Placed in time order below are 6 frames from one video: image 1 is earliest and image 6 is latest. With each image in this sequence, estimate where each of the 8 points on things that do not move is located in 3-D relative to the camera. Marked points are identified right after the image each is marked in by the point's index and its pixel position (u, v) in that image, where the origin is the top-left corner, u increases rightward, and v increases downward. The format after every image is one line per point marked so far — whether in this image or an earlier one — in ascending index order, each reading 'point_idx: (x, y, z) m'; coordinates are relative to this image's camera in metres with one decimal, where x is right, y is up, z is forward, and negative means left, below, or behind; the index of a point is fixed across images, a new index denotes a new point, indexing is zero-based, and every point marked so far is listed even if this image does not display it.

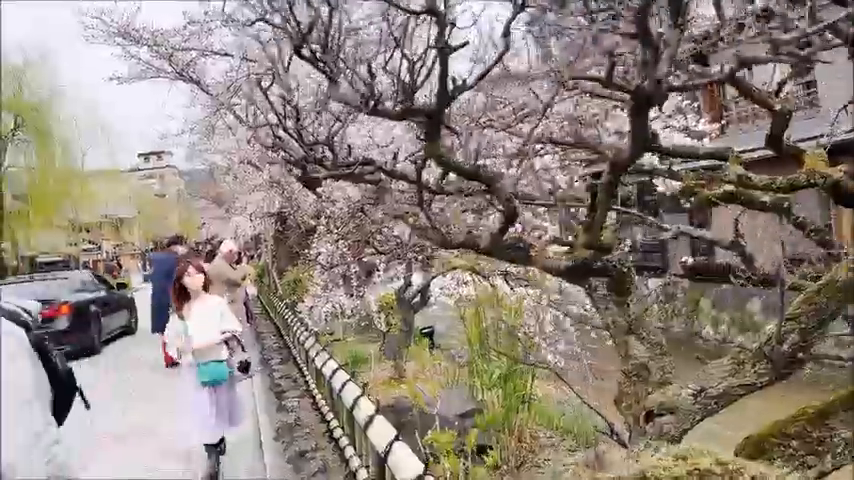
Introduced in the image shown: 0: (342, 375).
0: (-0.6, -0.9, +4.8) m
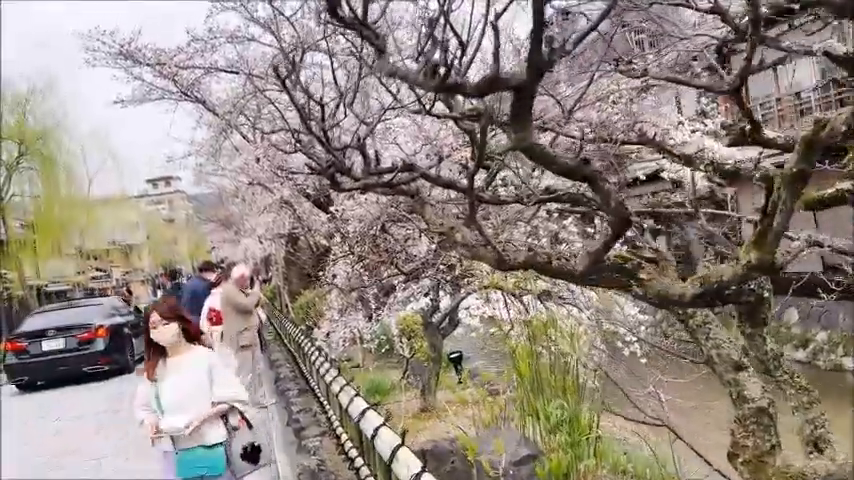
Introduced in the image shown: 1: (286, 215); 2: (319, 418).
0: (-0.3, -1.0, +4.1) m
1: (-3.1, +0.6, +15.8) m
2: (-1.1, -1.7, +7.0) m
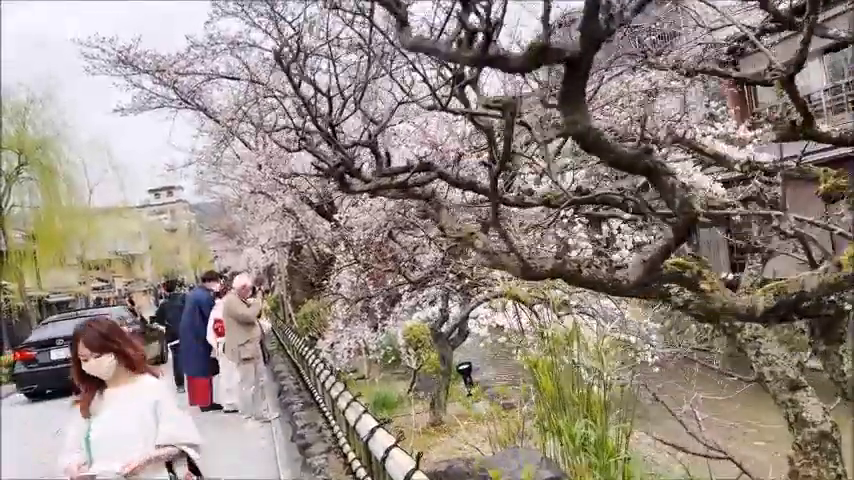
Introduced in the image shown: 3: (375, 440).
0: (-0.2, -1.1, +3.9) m
1: (-3.0, +0.4, +15.6) m
2: (-1.0, -1.8, +6.7) m
3: (-0.3, -1.1, +4.1) m
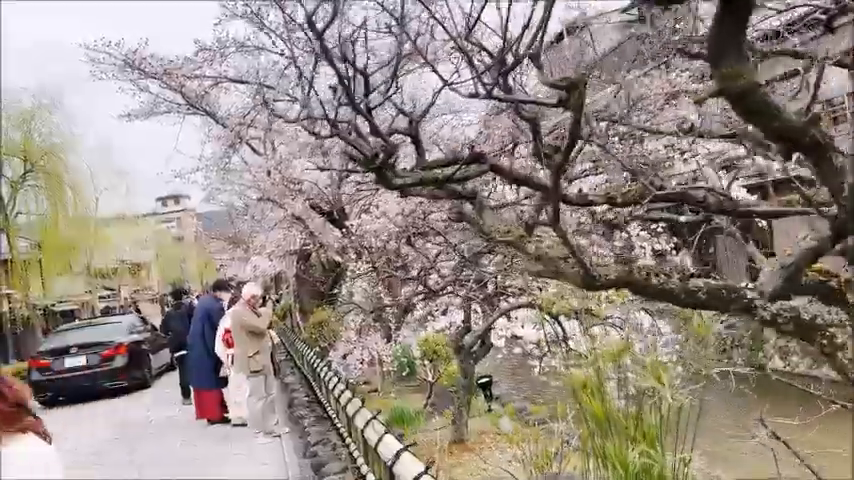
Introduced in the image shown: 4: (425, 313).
0: (-0.1, -1.1, +3.5) m
1: (-2.8, +0.2, +15.3) m
2: (-0.8, -1.9, +6.4) m
3: (-0.1, -1.2, +3.8) m
4: (0.0, -0.9, +8.8) m
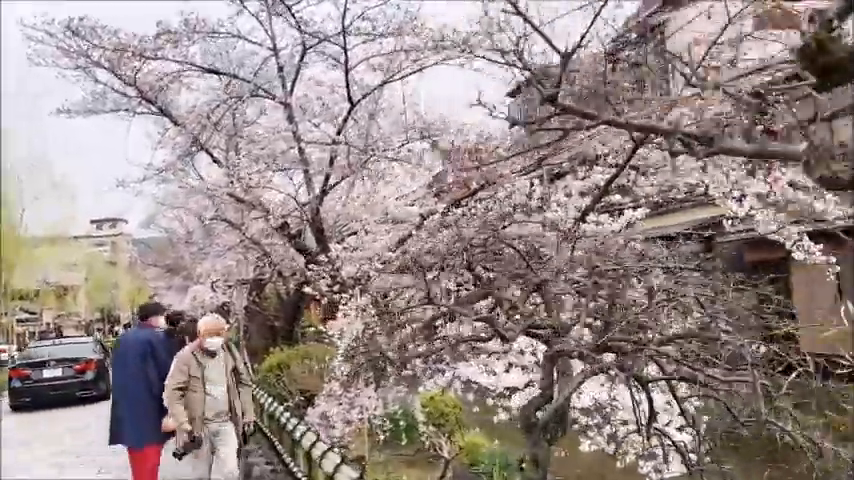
0: (+0.4, -1.1, +1.6) m
1: (-3.1, -0.3, +13.2) m
2: (-0.5, -2.0, +4.3) m
3: (+0.3, -1.2, +1.9) m
4: (+0.1, -1.2, +6.9) m
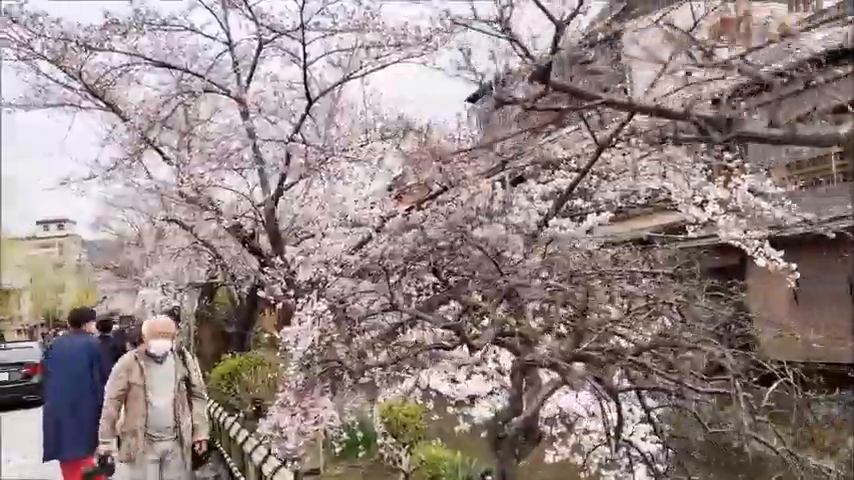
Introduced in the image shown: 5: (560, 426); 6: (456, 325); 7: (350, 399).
0: (+0.4, -1.1, +1.4) m
1: (-3.9, -0.3, +12.7) m
2: (-0.8, -2.0, +4.0) m
3: (+0.3, -1.2, +1.6) m
4: (-0.3, -1.2, +6.6) m
5: (+1.2, -1.7, +6.6) m
6: (+0.2, -0.7, +5.8) m
7: (-0.7, -1.5, +6.9) m
